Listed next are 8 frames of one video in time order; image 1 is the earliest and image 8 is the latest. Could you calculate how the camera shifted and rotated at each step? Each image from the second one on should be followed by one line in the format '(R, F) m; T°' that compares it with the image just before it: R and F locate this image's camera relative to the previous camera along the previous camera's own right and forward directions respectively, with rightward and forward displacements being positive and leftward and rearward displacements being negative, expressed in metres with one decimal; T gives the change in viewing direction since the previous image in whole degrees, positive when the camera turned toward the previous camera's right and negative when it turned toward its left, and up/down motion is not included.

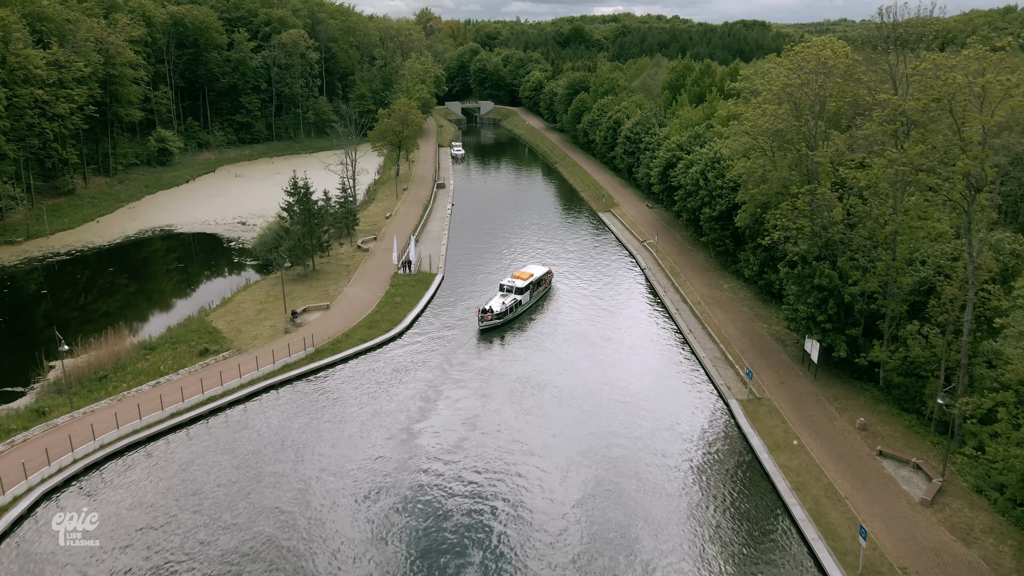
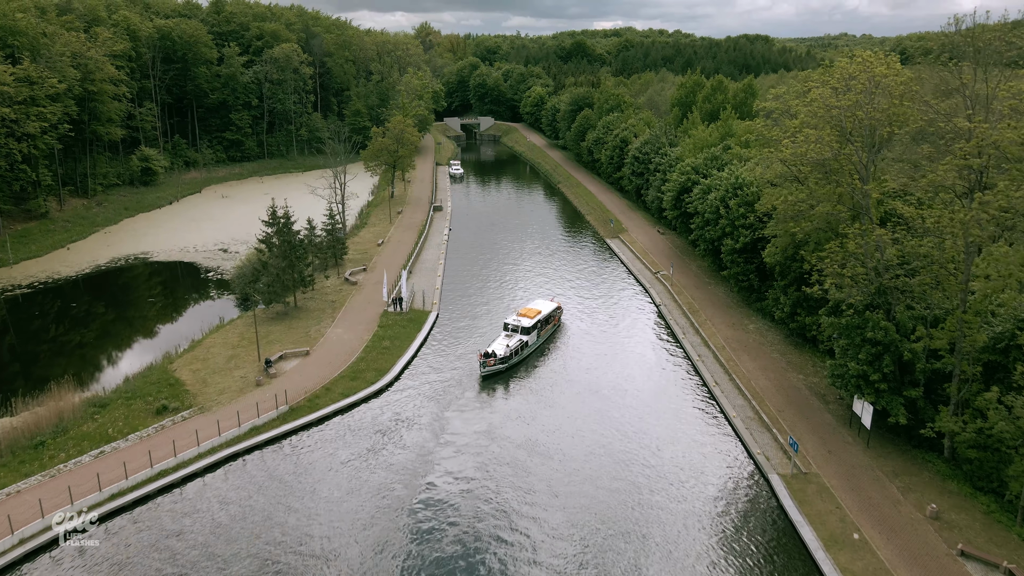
(-0.1, +5.0) m; 0°
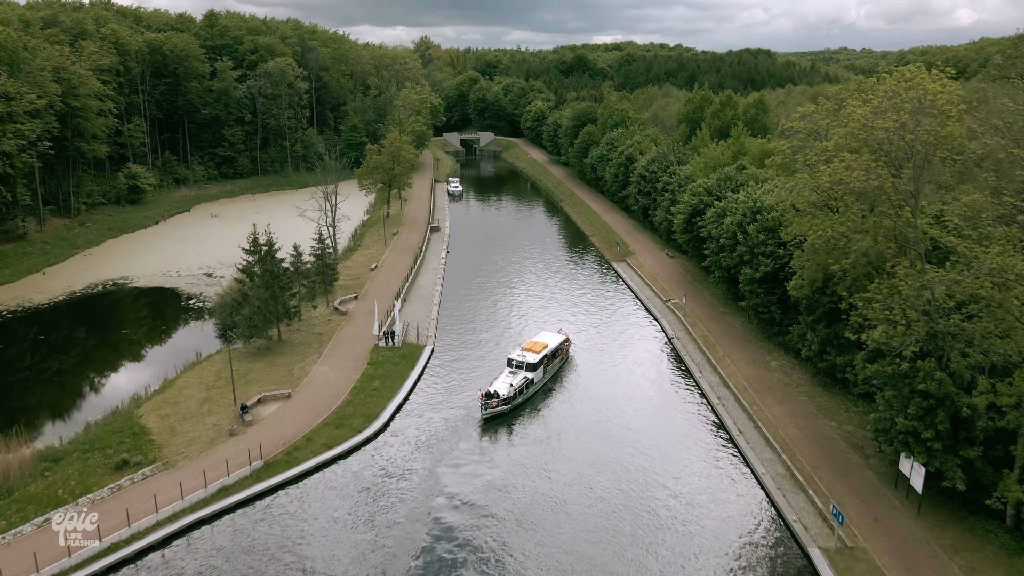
(-0.1, +3.6) m; 0°
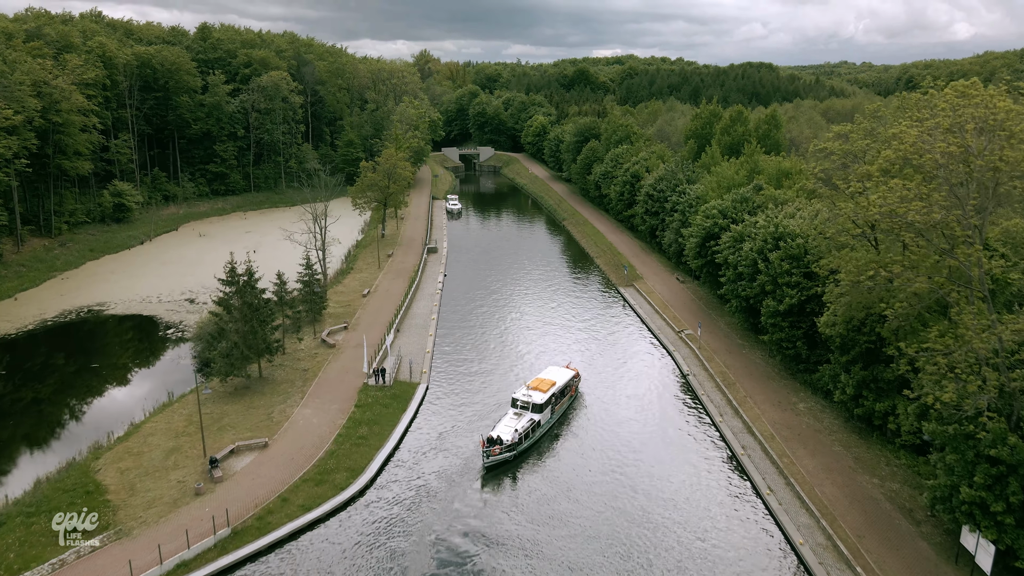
(-0.1, +3.7) m; 0°
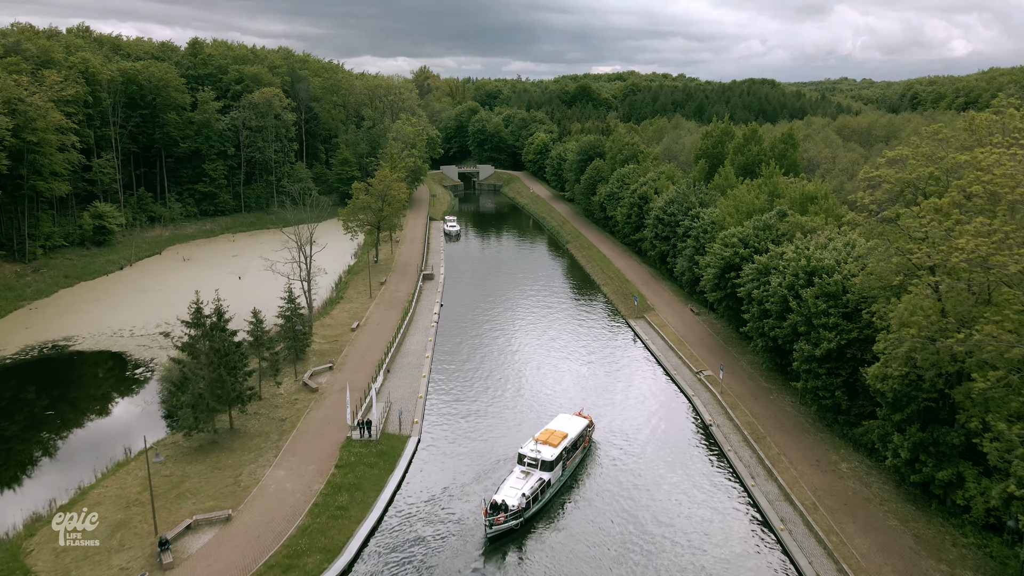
(-0.1, +4.5) m; 0°
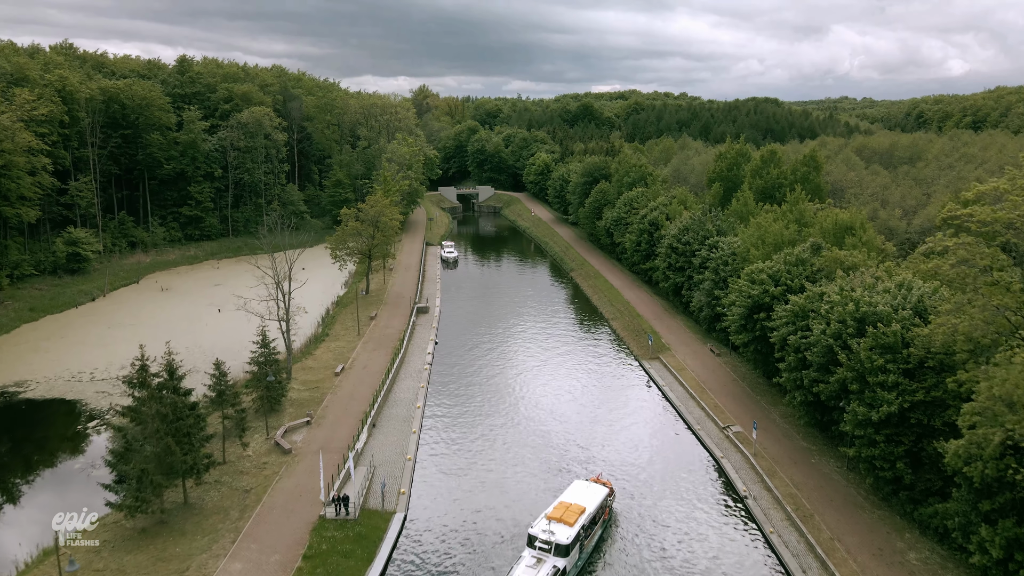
(-0.1, +5.3) m; 0°
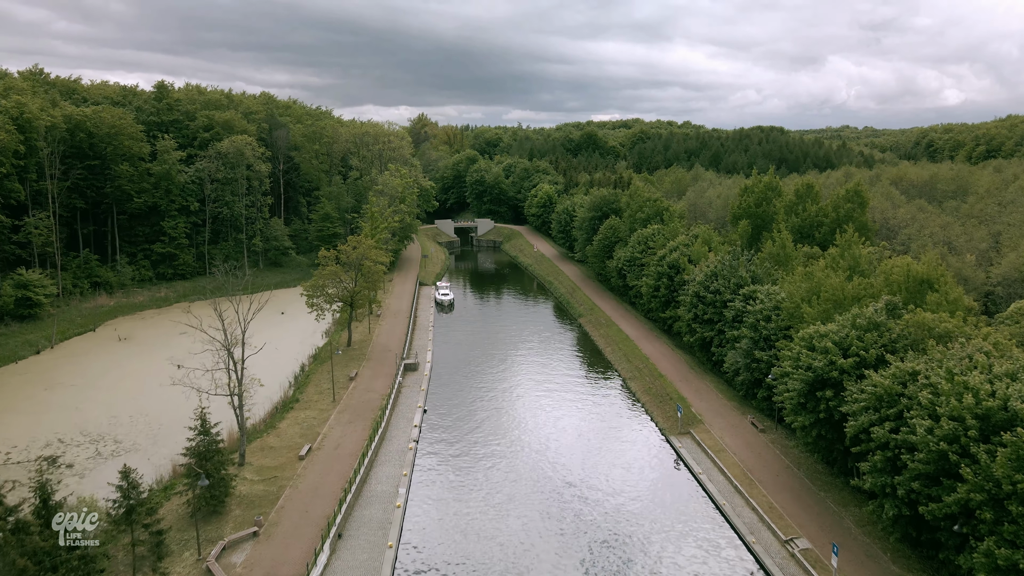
(-0.1, +8.3) m; 0°
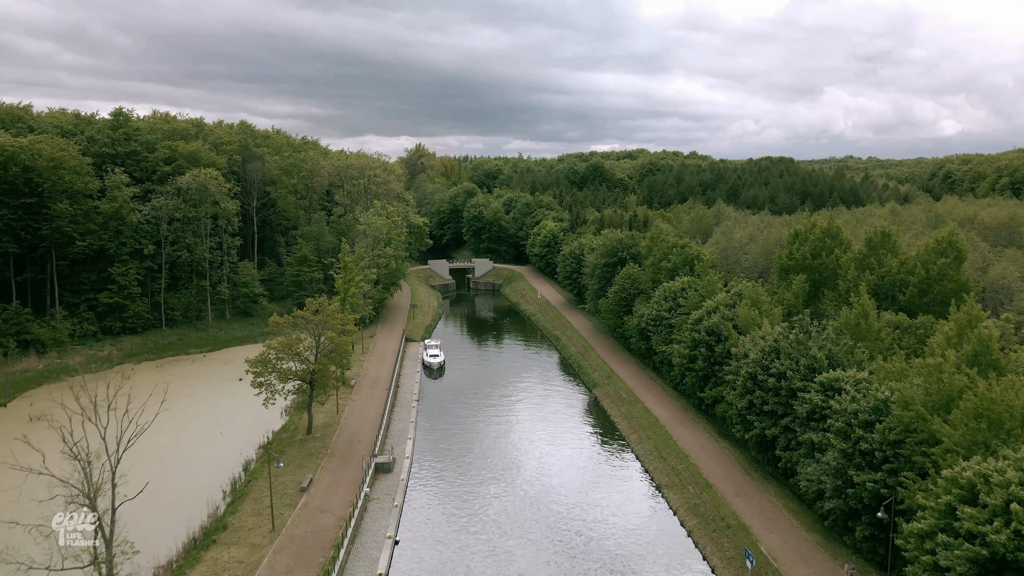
(-0.1, +12.0) m; 0°
